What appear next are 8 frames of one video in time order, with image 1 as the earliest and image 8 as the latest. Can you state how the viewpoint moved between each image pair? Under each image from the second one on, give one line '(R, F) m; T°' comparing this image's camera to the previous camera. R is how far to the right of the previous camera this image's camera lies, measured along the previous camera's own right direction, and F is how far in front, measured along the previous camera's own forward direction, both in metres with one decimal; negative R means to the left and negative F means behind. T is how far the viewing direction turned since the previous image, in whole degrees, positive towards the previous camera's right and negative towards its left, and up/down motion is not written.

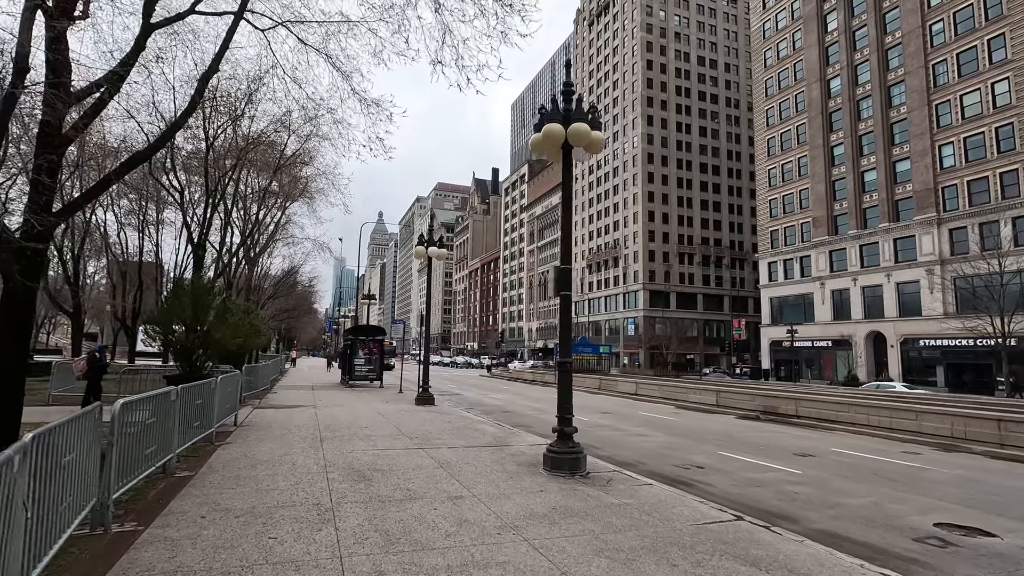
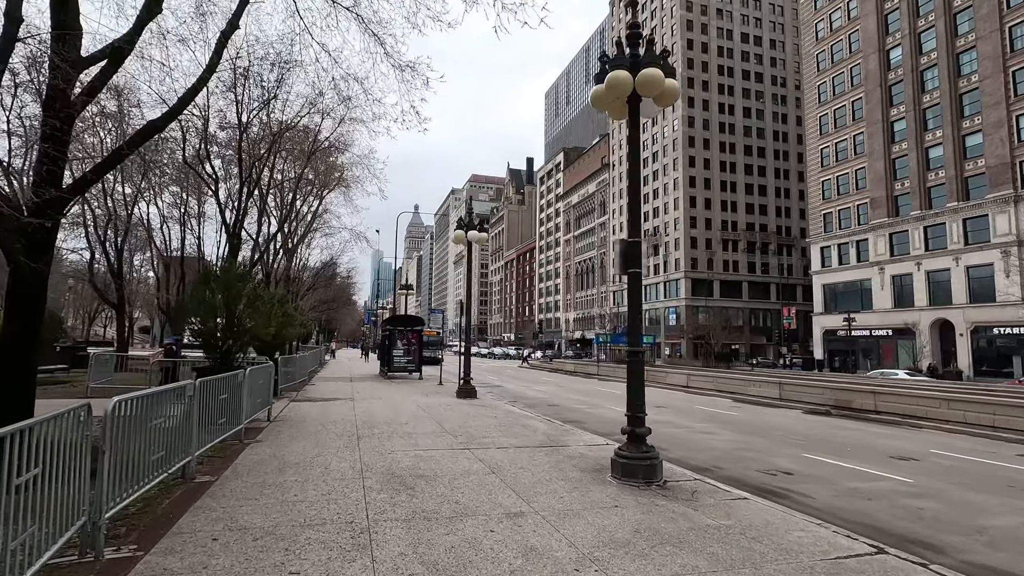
(-0.4, +1.2) m; -4°
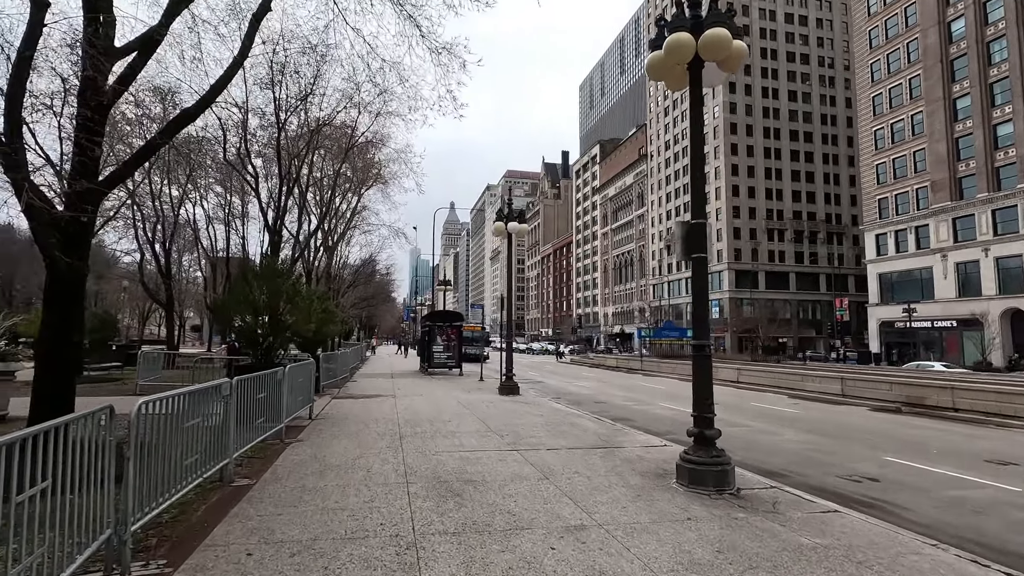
(-0.2, +0.6) m; -4°
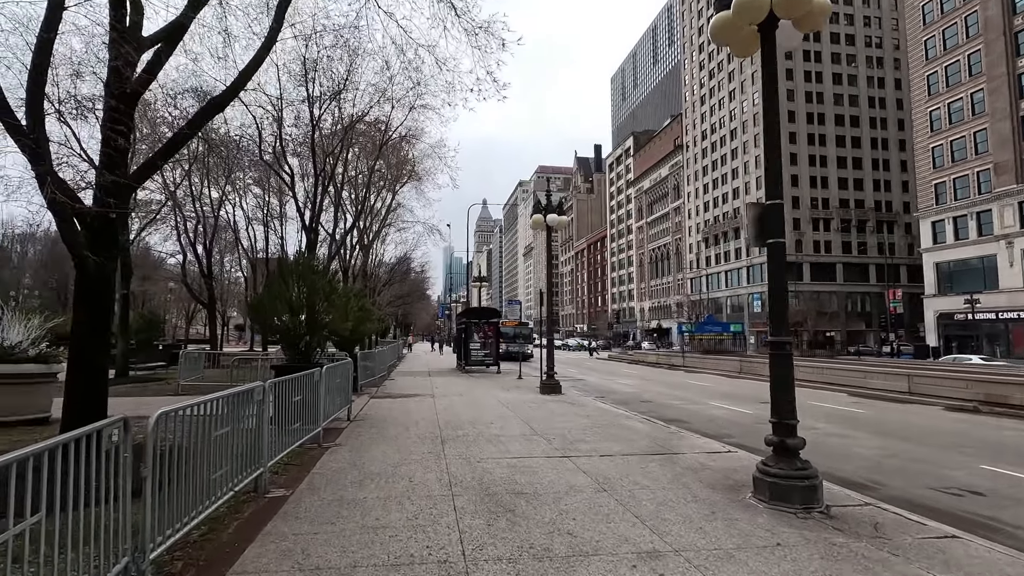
(-0.2, +0.6) m; -4°
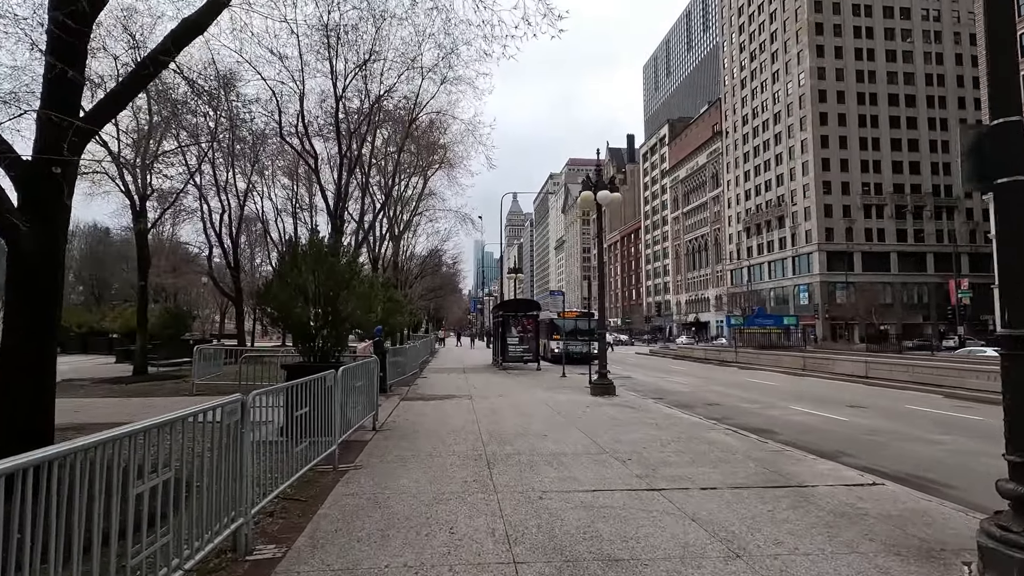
(-0.4, +2.0) m; -3°
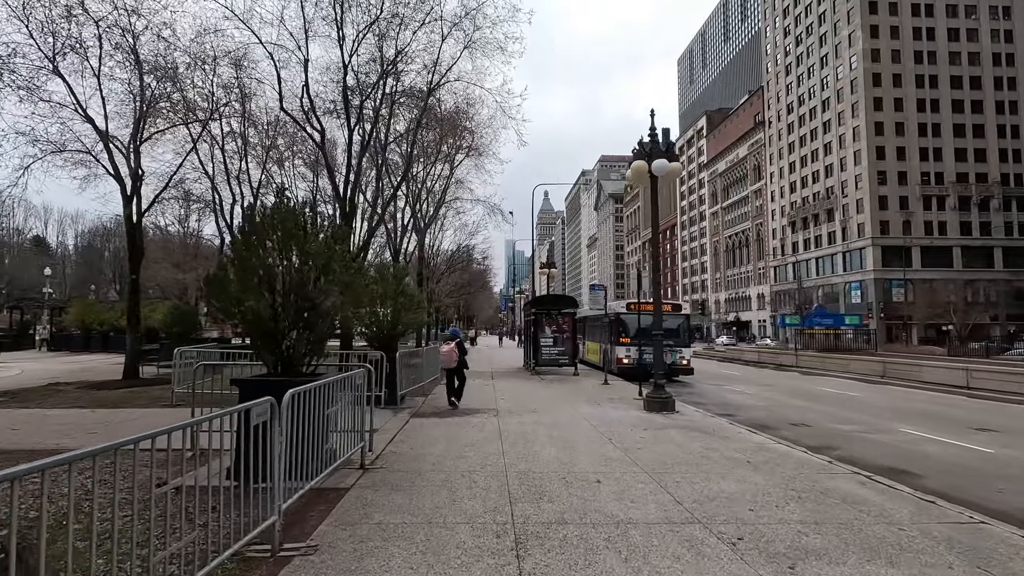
(-0.1, +2.6) m; -3°
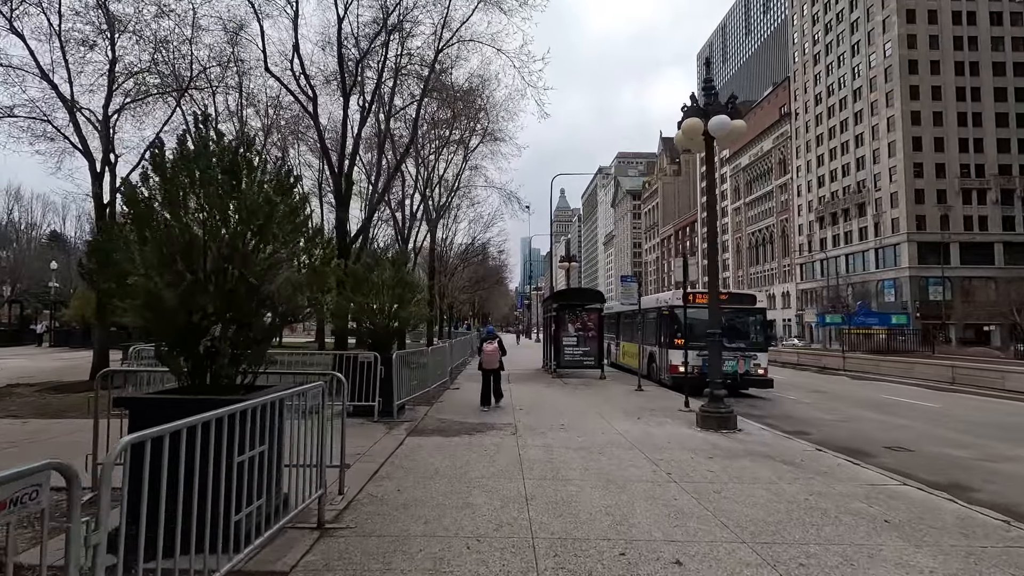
(-0.1, +2.3) m; -2°
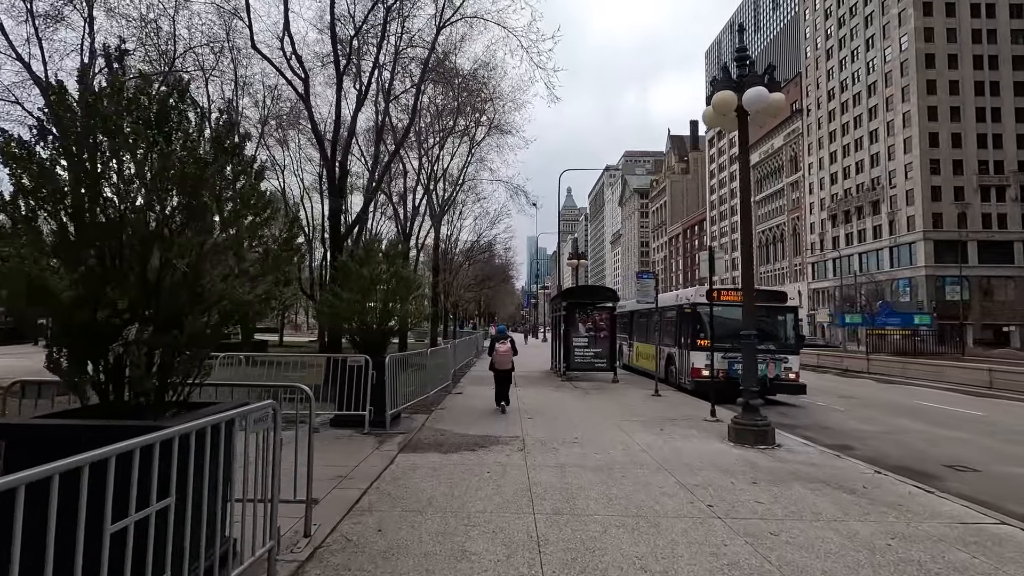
(0.0, +1.1) m; -1°
